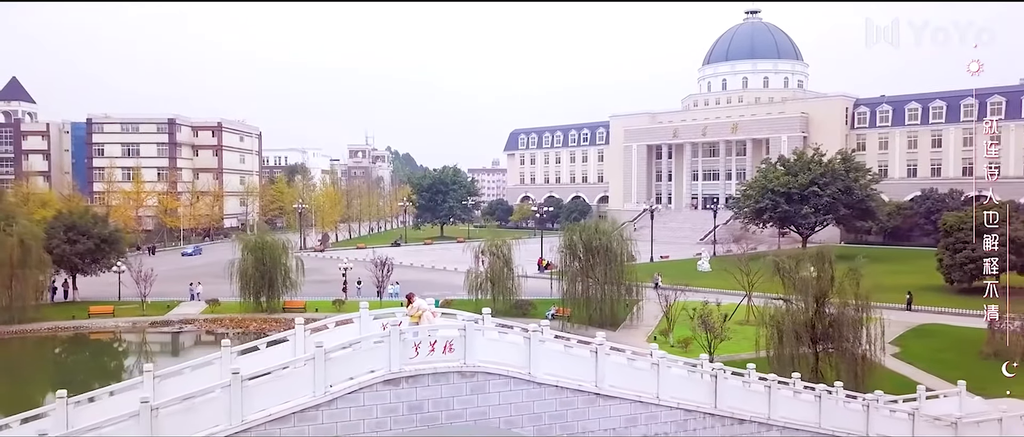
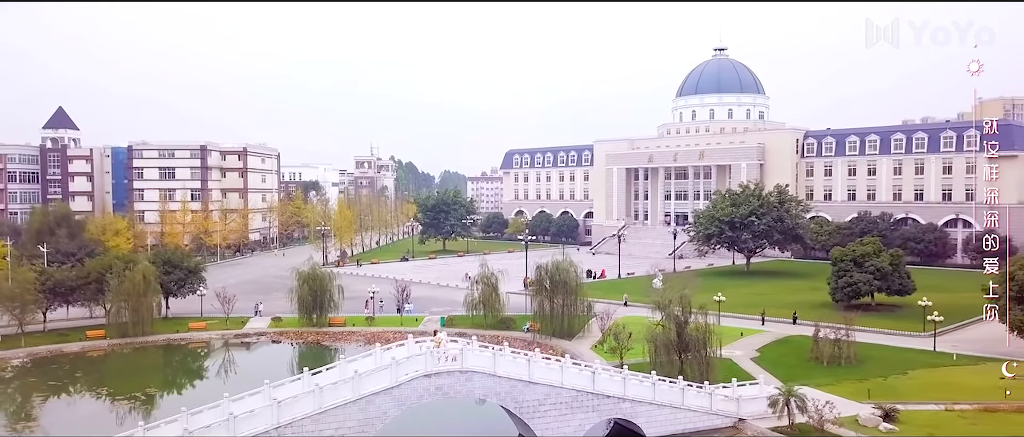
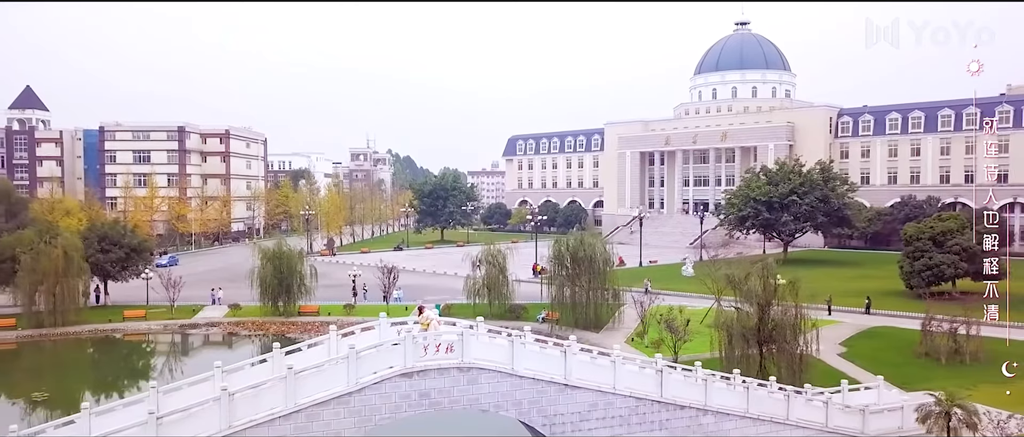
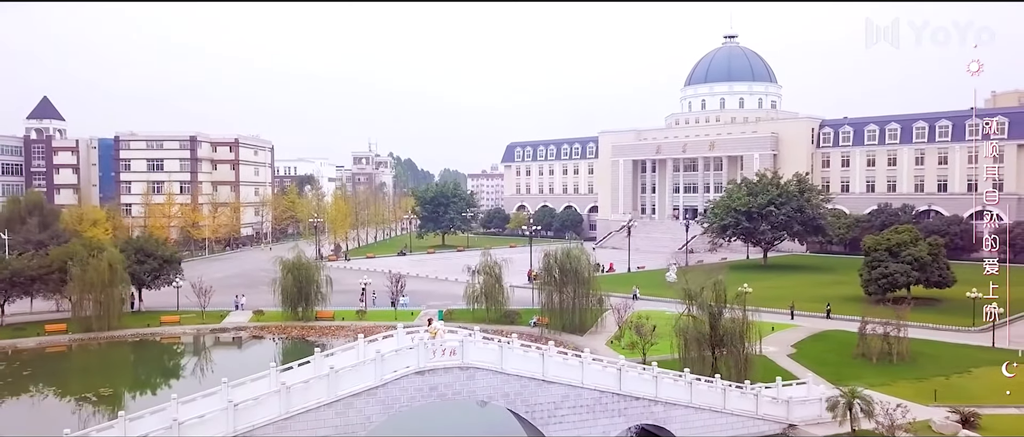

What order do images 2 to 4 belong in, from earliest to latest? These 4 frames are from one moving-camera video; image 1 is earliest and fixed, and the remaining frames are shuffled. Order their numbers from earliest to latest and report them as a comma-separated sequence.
3, 4, 2
